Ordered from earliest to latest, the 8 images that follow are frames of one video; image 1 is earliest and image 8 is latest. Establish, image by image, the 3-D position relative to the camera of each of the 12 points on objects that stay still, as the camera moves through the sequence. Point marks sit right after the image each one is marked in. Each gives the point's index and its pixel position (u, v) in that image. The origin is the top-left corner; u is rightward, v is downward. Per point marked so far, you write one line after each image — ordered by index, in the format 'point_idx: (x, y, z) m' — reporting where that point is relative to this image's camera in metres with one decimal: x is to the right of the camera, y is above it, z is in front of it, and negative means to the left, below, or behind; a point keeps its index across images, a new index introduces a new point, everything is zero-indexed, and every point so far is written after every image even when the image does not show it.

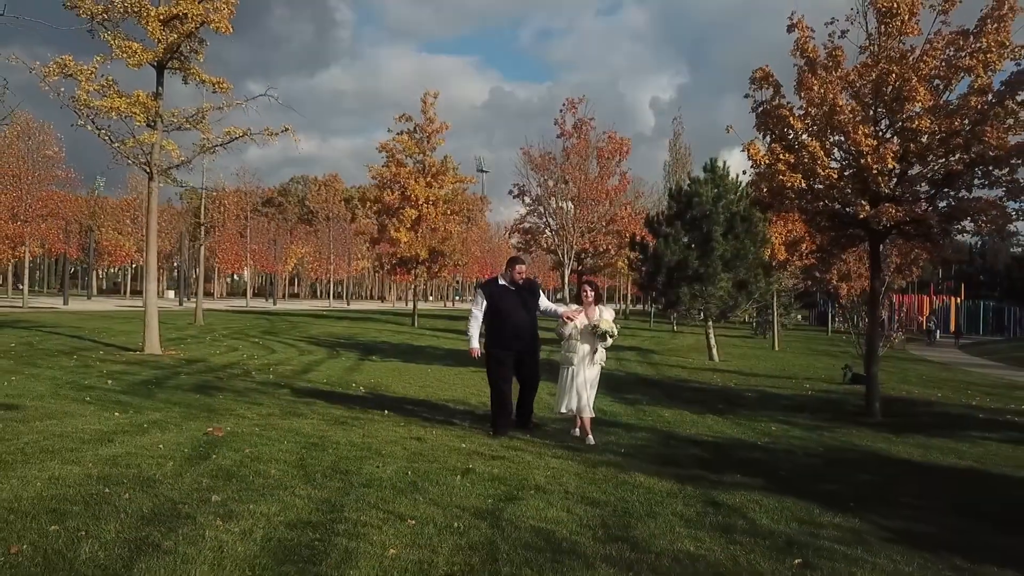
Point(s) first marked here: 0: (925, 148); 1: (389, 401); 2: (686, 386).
0: (+4.6, +1.5, +8.4) m
1: (-1.3, -1.2, +7.6) m
2: (+2.7, -1.6, +11.7) m
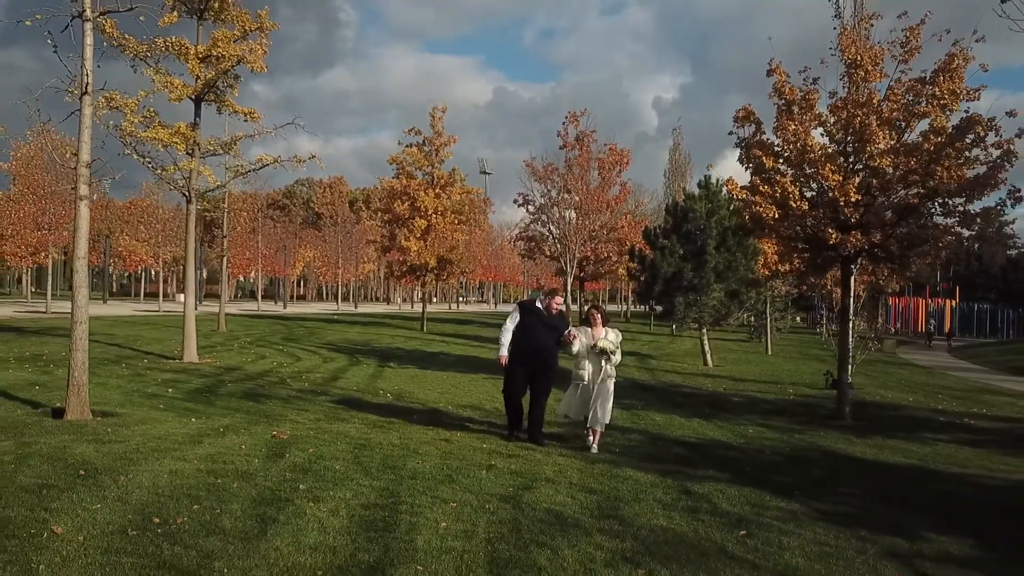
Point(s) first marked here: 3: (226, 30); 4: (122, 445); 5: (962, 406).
0: (+4.8, +1.3, +9.5) m
1: (-1.1, -1.4, +8.7) m
2: (+2.9, -1.8, +12.8) m
3: (-4.8, +4.3, +12.6) m
4: (-2.9, -1.2, +5.6) m
5: (+7.3, -1.9, +12.2) m
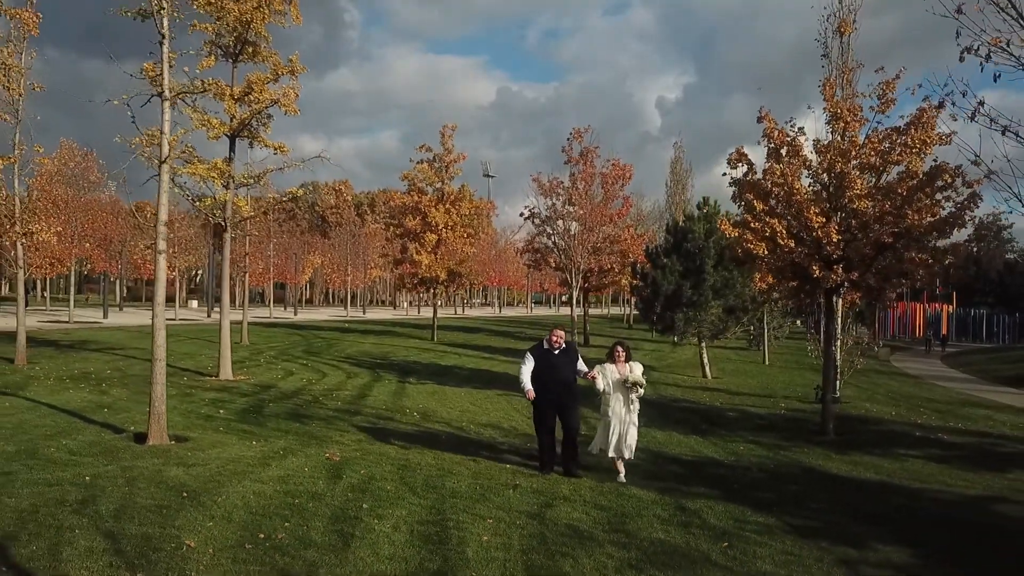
0: (+5.0, +0.9, +10.5) m
1: (-0.9, -1.8, +9.8) m
2: (+3.1, -2.2, +13.8) m
3: (-4.6, +3.9, +13.6) m
4: (-2.7, -1.6, +6.7) m
5: (+7.5, -2.3, +13.2) m
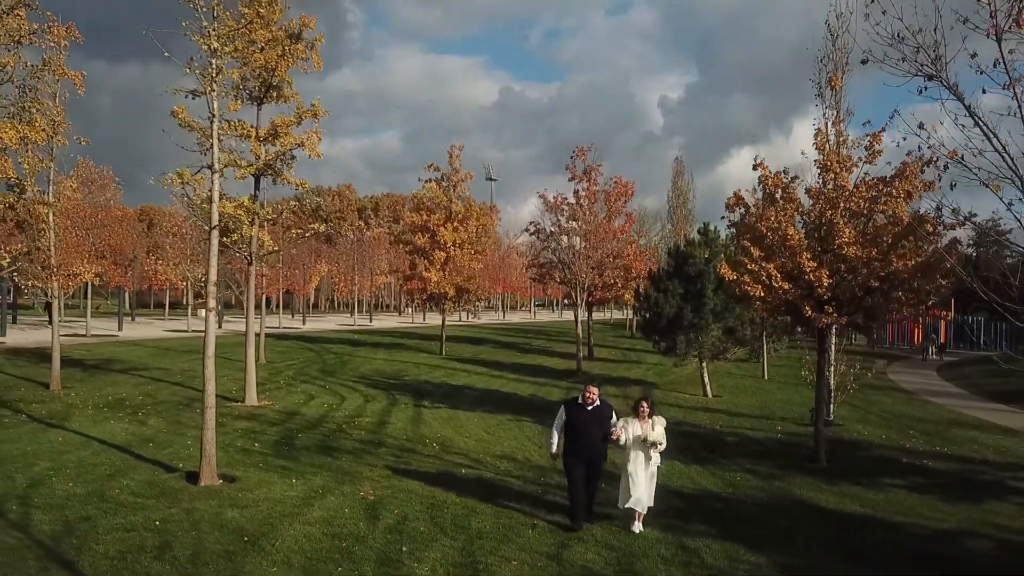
0: (+5.2, +0.3, +11.3) m
1: (-0.7, -2.4, +10.5) m
2: (+3.3, -2.8, +14.6) m
3: (-4.4, +3.3, +14.4) m
4: (-2.6, -2.2, +7.5) m
5: (+7.8, -2.9, +14.0) m
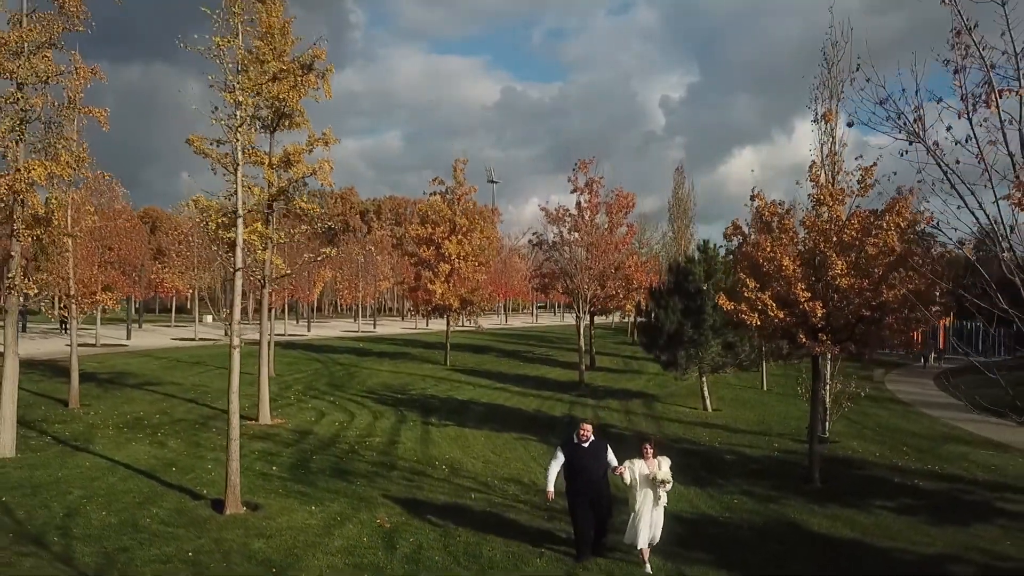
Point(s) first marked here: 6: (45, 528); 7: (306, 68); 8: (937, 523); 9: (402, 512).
0: (+5.3, -0.1, +11.7) m
1: (-0.6, -2.9, +11.0) m
2: (+3.4, -3.2, +15.1) m
3: (-4.3, +2.8, +14.9) m
4: (-2.5, -2.7, +8.0) m
5: (+7.9, -3.4, +14.4) m
6: (-4.9, -2.5, +7.9) m
7: (-4.2, +4.5, +15.3) m
8: (+5.8, -3.2, +10.2) m
9: (-1.4, -2.8, +9.3) m
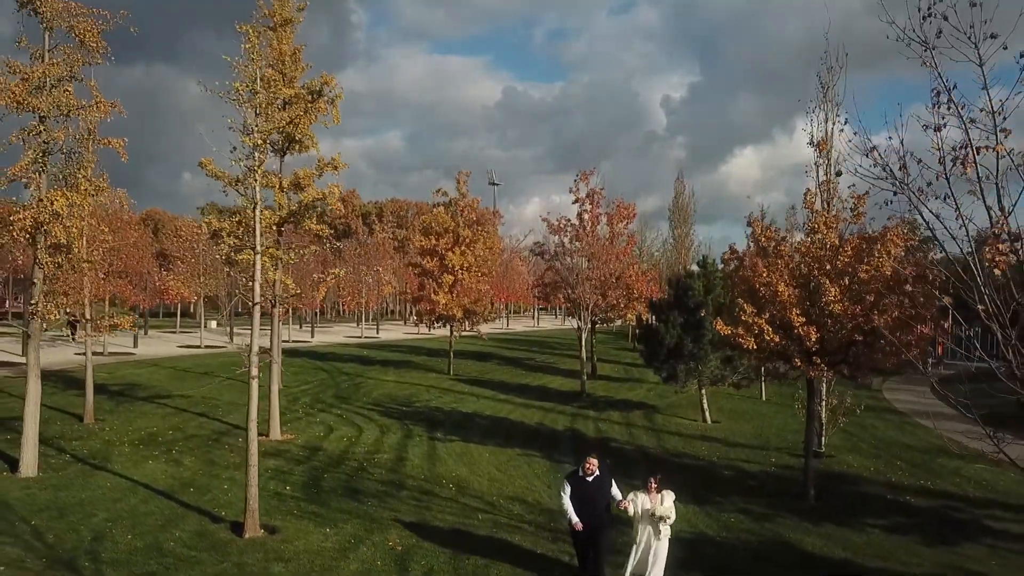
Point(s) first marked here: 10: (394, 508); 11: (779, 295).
0: (+5.3, -0.5, +12.2) m
1: (-0.6, -3.3, +11.4) m
2: (+3.5, -3.6, +15.5) m
3: (-4.2, +2.4, +15.3) m
4: (-2.4, -3.1, +8.4) m
5: (+7.9, -3.8, +14.8) m
6: (-4.9, -2.9, +8.3) m
7: (-4.1, +4.1, +15.7) m
8: (+5.9, -3.6, +10.7) m
9: (-1.3, -3.2, +9.7) m
10: (-1.7, -3.2, +10.9) m
11: (+4.4, -0.1, +12.4) m
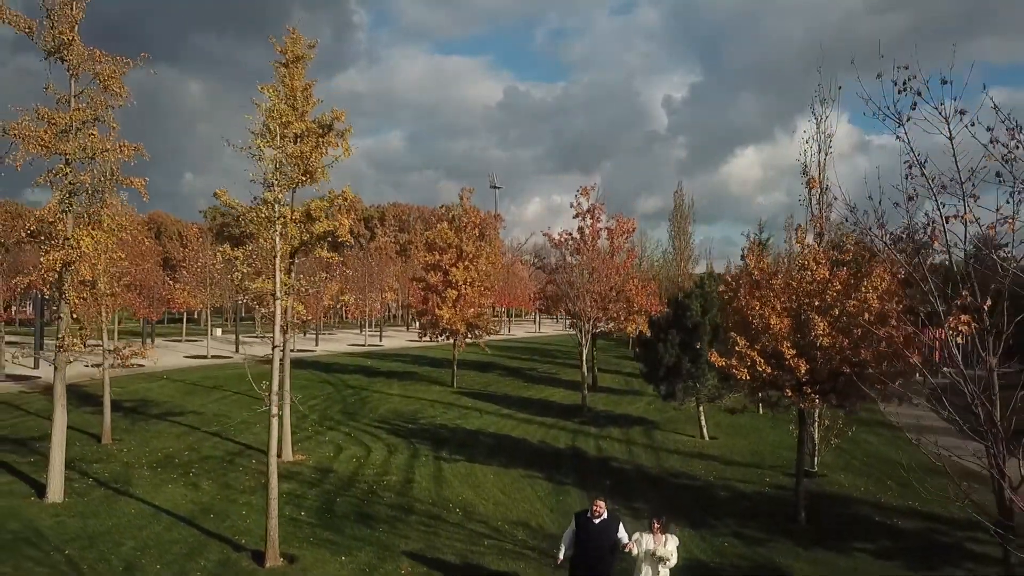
0: (+5.4, -1.1, +12.7) m
1: (-0.5, -3.8, +12.0) m
2: (+3.5, -4.2, +16.1) m
3: (-4.1, +1.9, +15.9) m
4: (-2.3, -3.6, +9.0) m
5: (+8.0, -4.3, +15.4) m
6: (-4.8, -3.5, +8.9) m
7: (-4.1, +3.5, +16.3) m
8: (+6.0, -4.2, +11.2) m
9: (-1.2, -3.8, +10.3) m
10: (-1.7, -3.8, +11.5) m
11: (+4.5, -0.7, +12.9) m
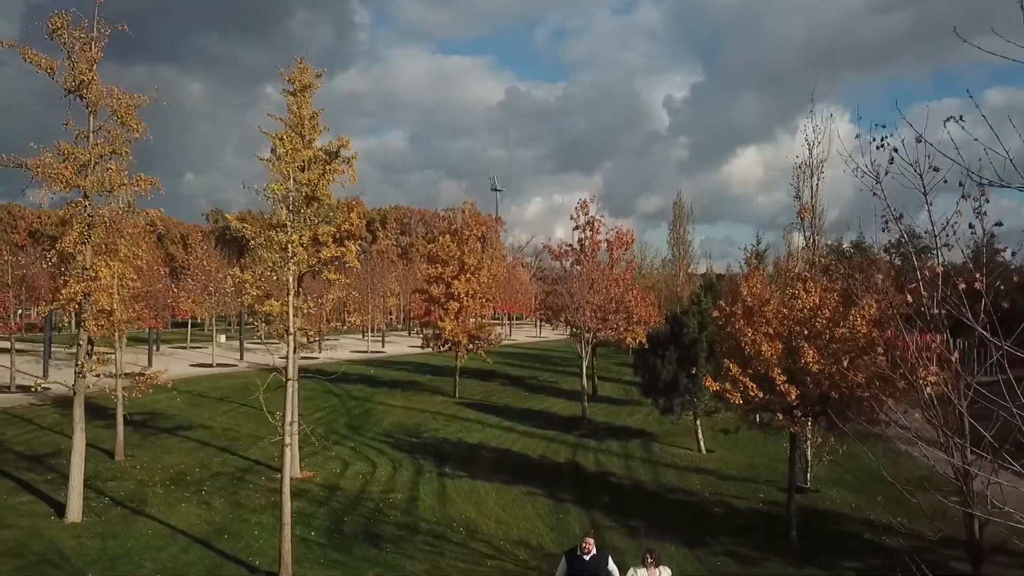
0: (+5.4, -1.6, +13.2) m
1: (-0.5, -4.3, +12.5) m
2: (+3.6, -4.7, +16.6) m
3: (-4.1, +1.4, +16.4) m
4: (-2.3, -4.1, +9.5) m
5: (+8.0, -4.8, +15.9) m
6: (-4.8, -4.0, +9.4) m
7: (-4.0, +3.0, +16.8) m
8: (+6.0, -4.7, +11.7) m
9: (-1.2, -4.2, +10.8) m
10: (-1.6, -4.3, +12.0) m
11: (+4.5, -1.2, +13.4) m
